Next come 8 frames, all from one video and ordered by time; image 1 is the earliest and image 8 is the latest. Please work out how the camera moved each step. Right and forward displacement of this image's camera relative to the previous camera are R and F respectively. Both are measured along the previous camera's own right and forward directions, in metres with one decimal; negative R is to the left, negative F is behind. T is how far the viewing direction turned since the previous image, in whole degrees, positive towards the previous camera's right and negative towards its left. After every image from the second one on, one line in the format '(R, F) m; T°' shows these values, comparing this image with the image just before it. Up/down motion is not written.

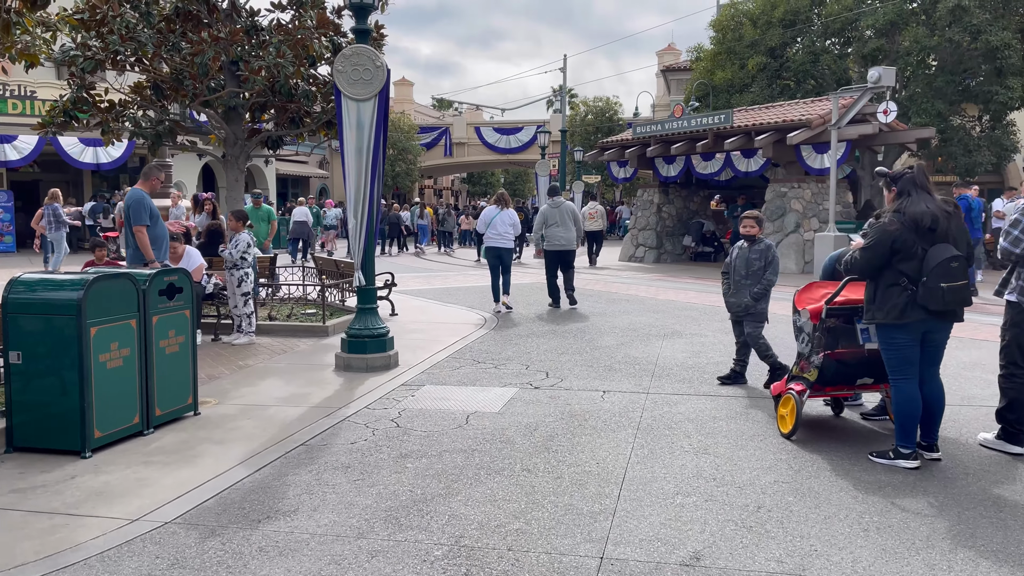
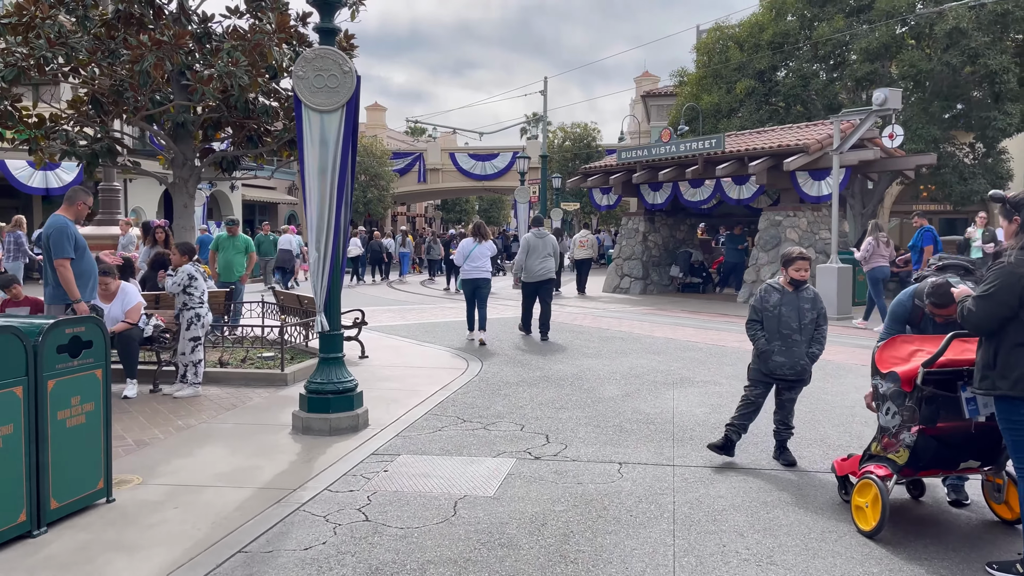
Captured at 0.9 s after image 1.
(-0.2, +1.2) m; +2°
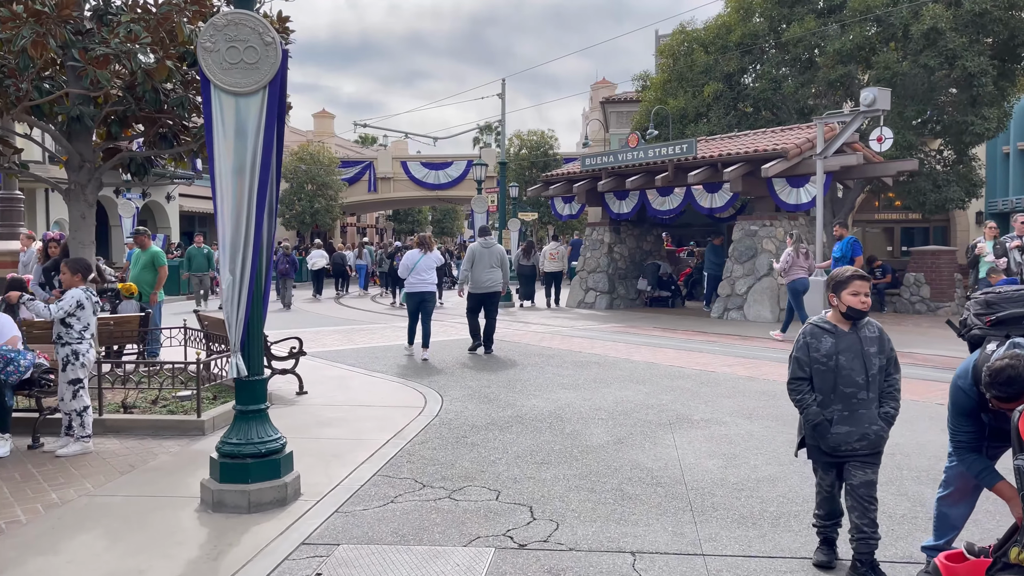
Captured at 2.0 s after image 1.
(-0.1, +1.3) m; +3°
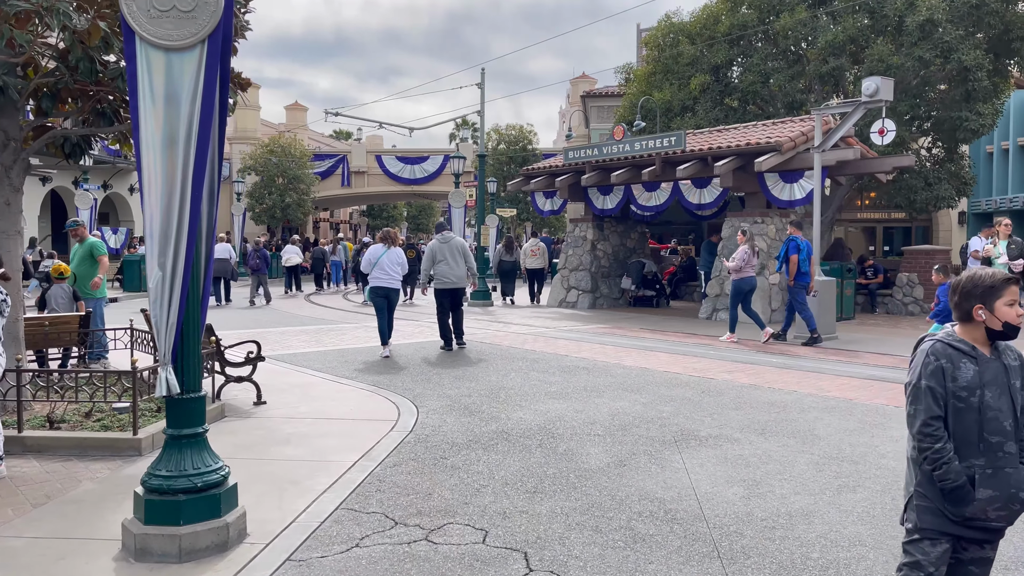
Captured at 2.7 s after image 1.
(-0.1, +0.8) m; +2°
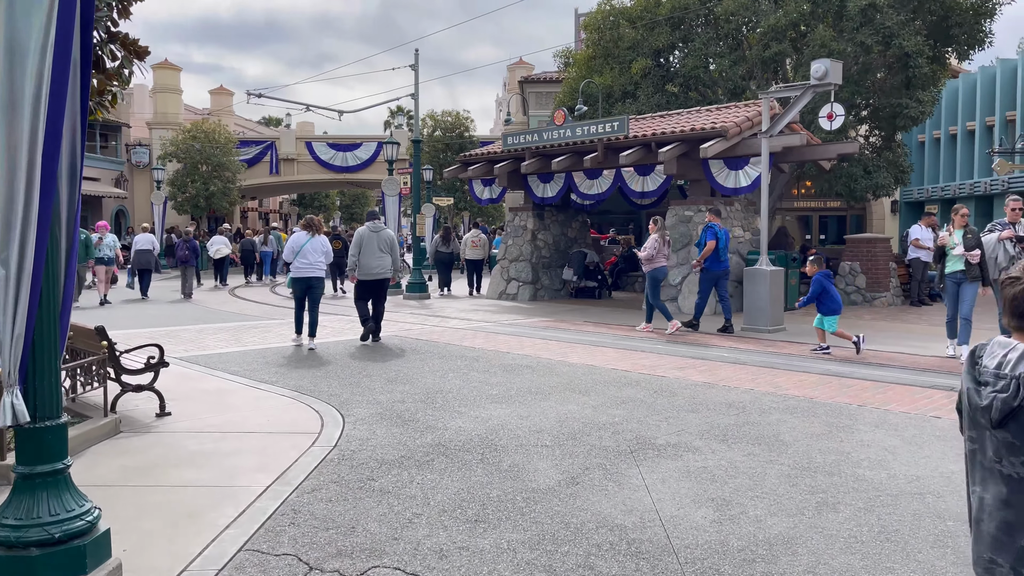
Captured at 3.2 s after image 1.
(0.0, +0.7) m; +4°
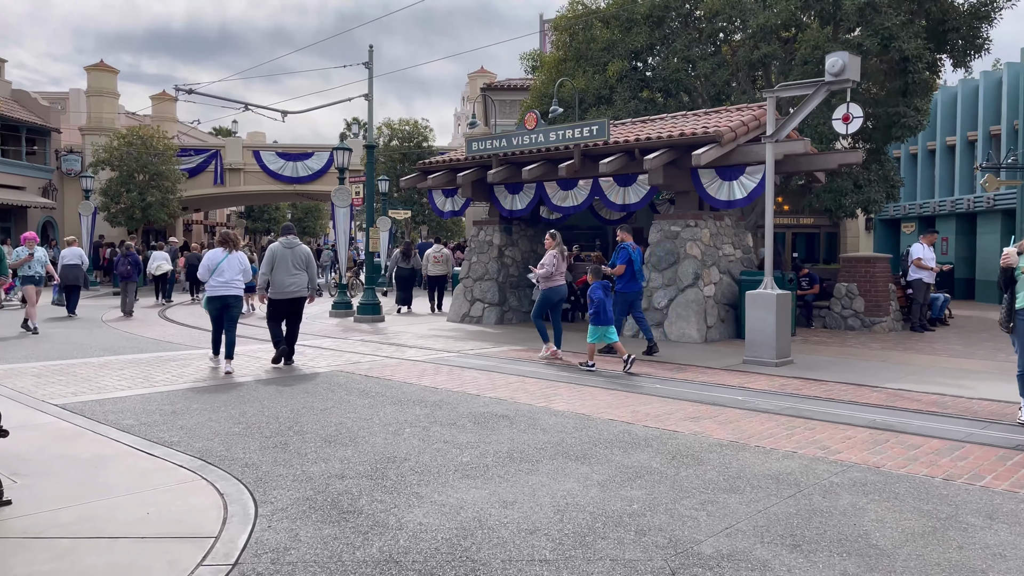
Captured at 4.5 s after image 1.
(-0.1, +1.7) m; +3°
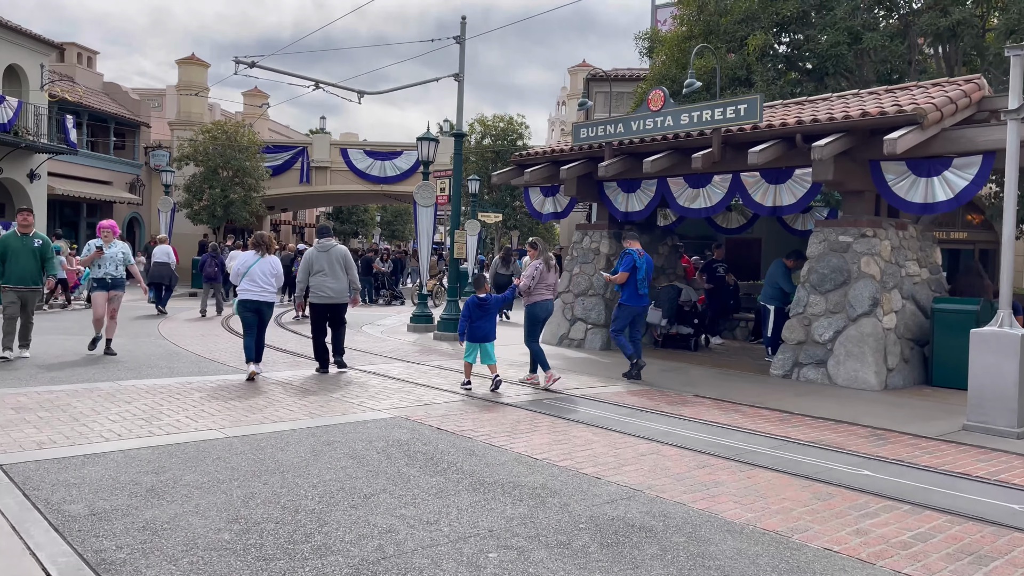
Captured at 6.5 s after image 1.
(-0.4, +2.6) m; -6°
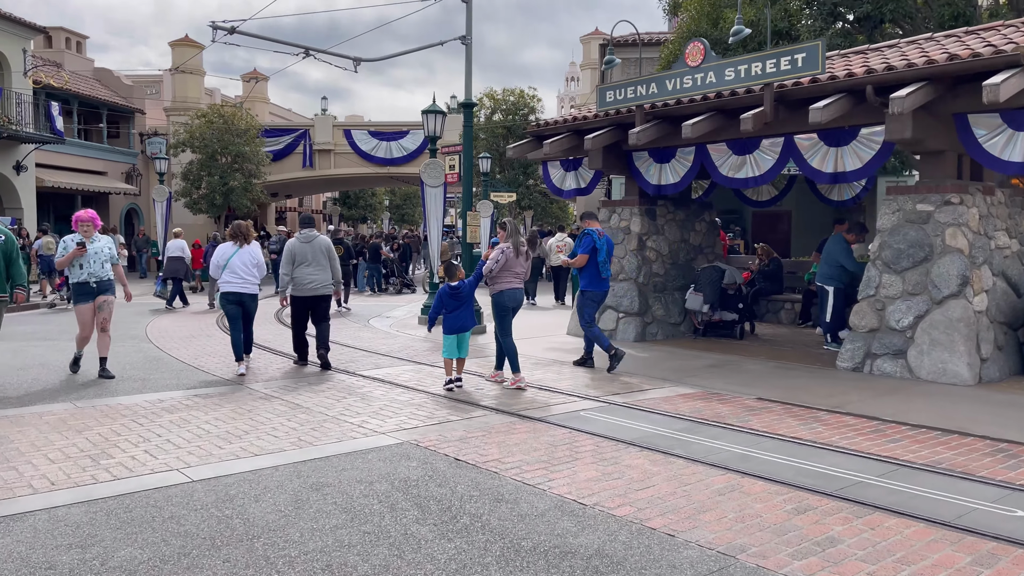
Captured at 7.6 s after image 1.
(-0.1, +1.4) m; -1°
